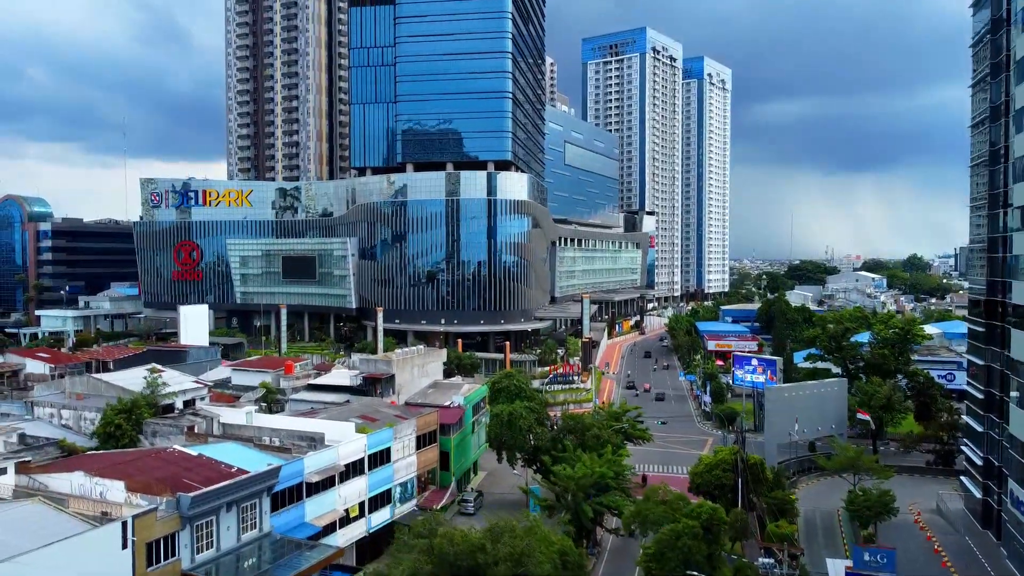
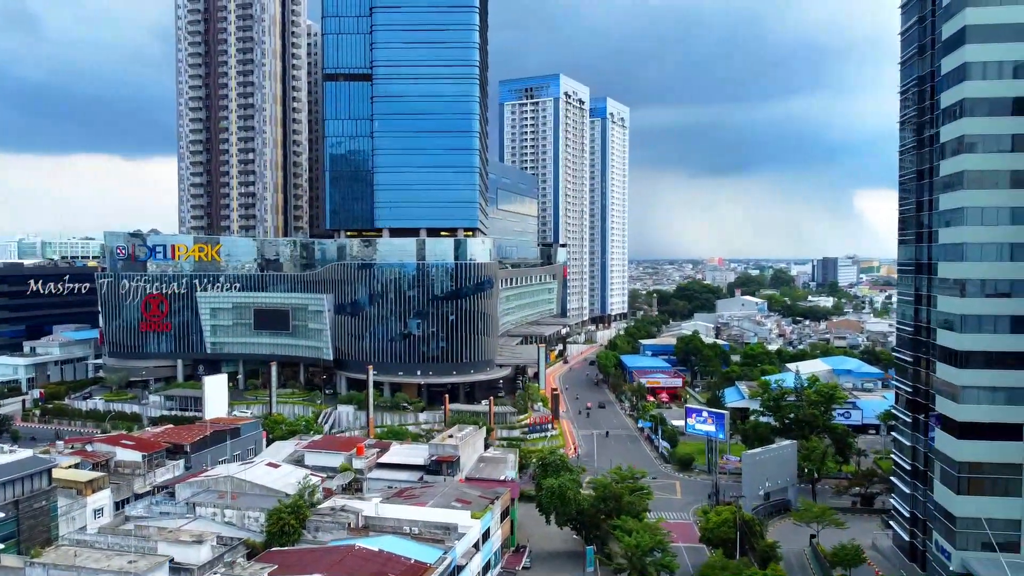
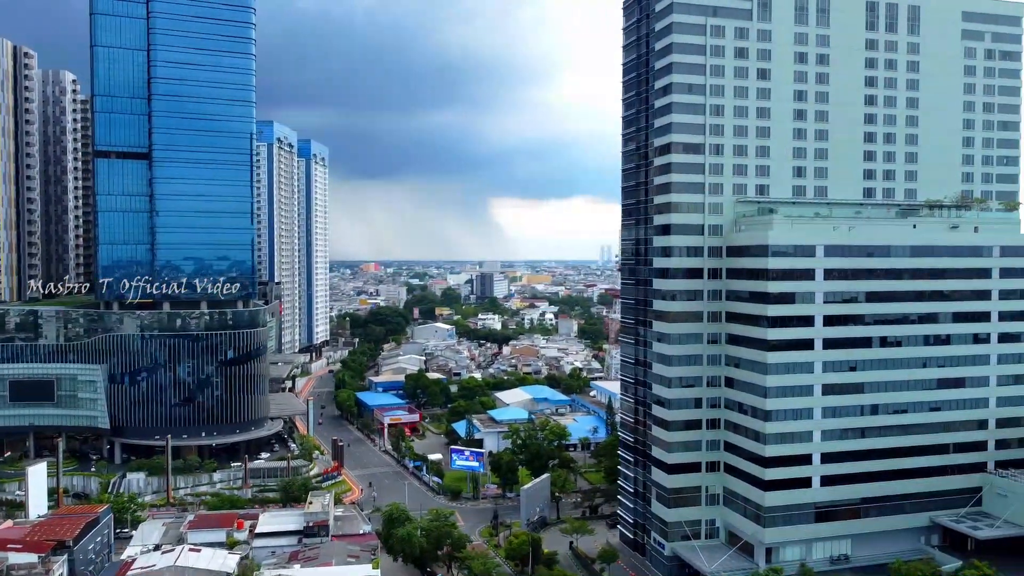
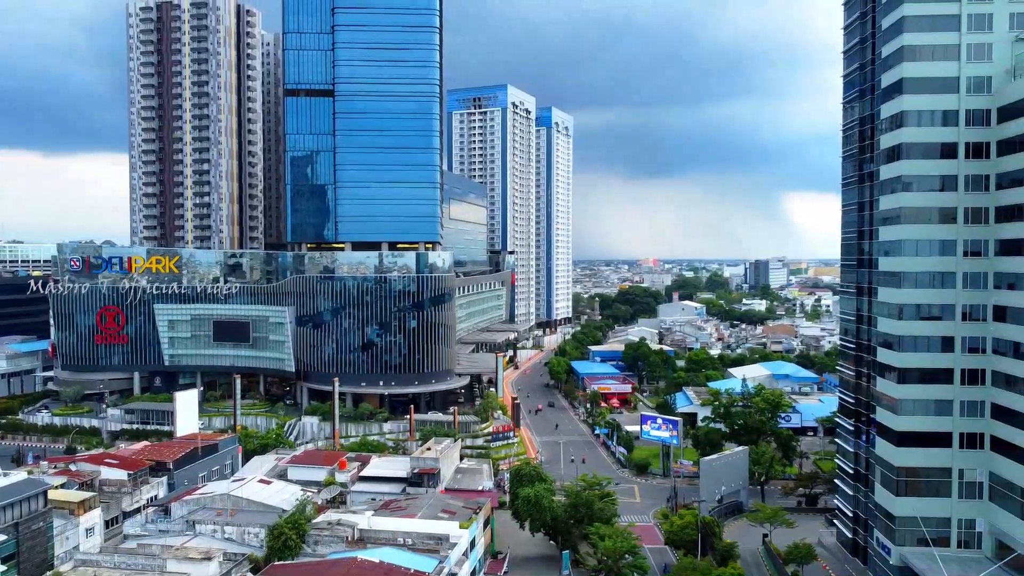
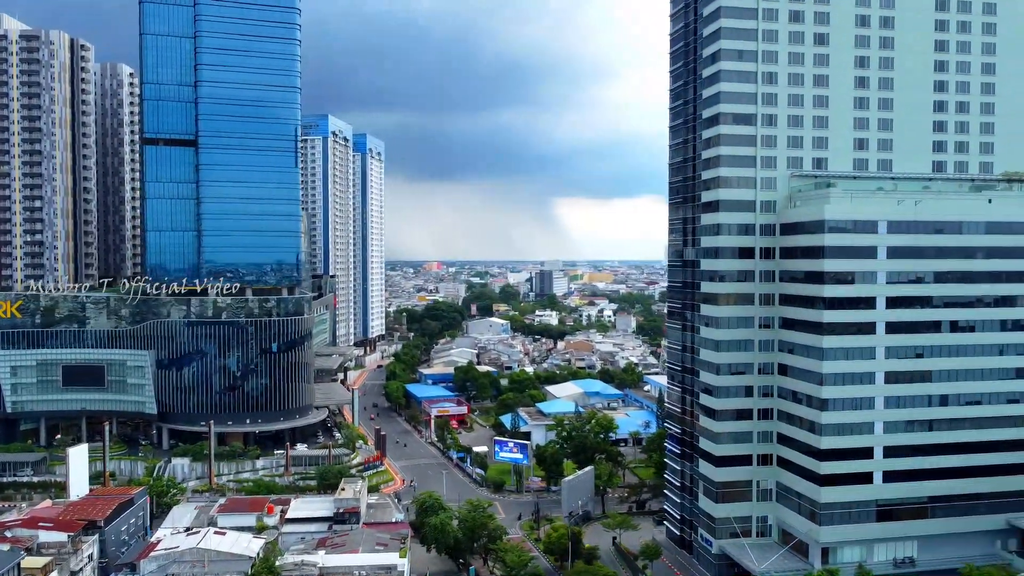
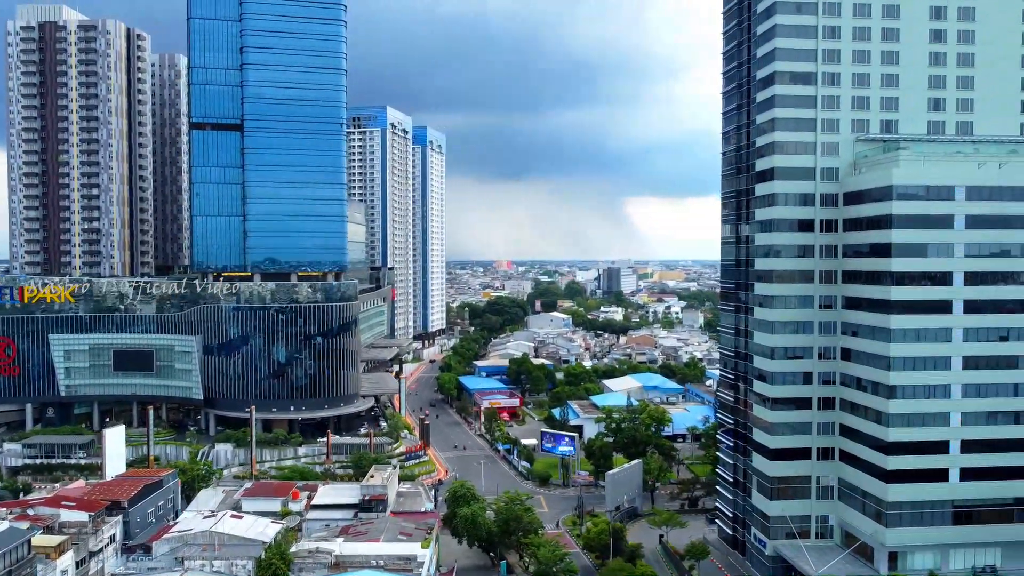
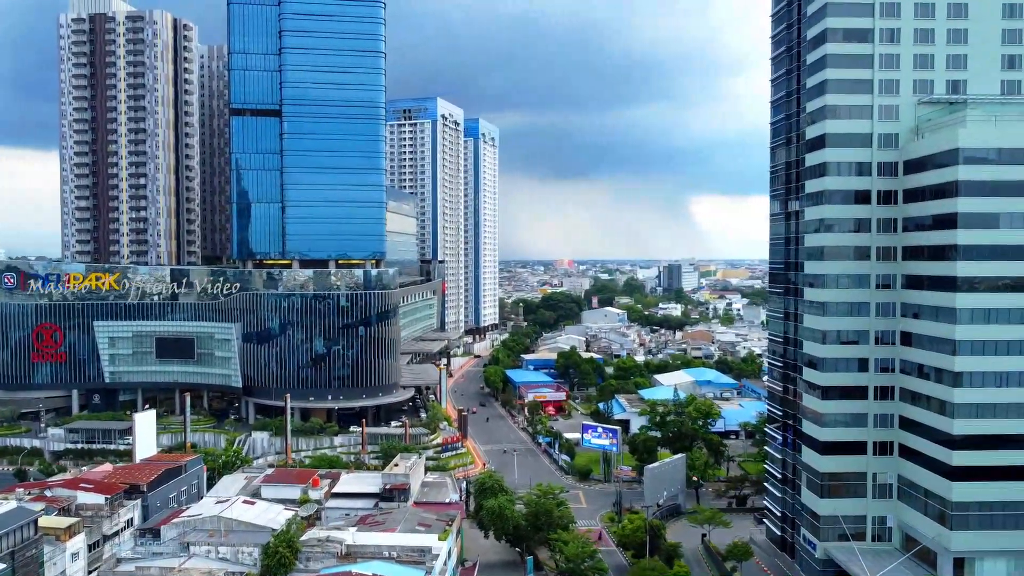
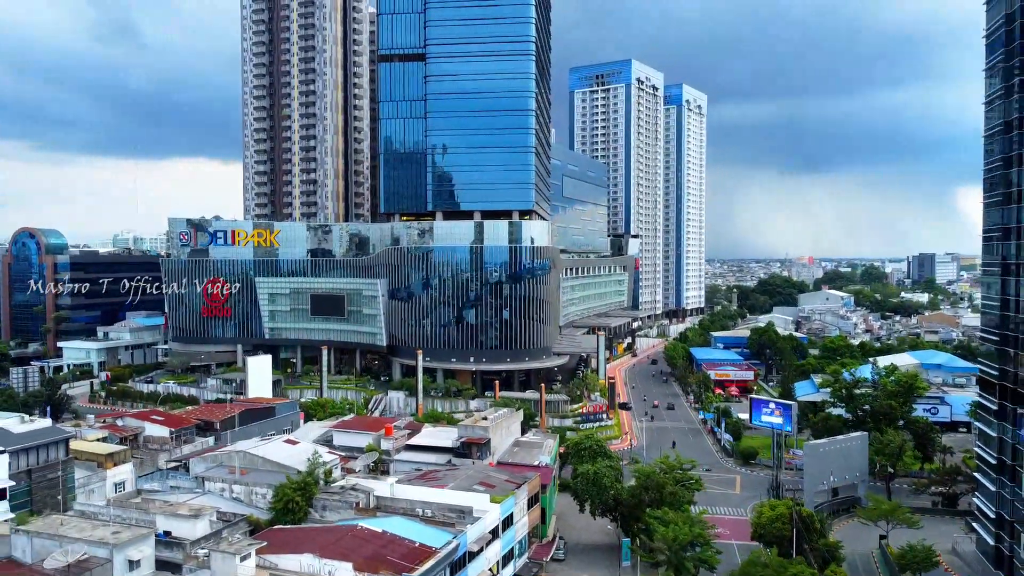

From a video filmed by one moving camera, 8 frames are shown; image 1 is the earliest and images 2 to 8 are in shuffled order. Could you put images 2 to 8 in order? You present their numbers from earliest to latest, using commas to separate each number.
8, 2, 4, 7, 6, 5, 3
